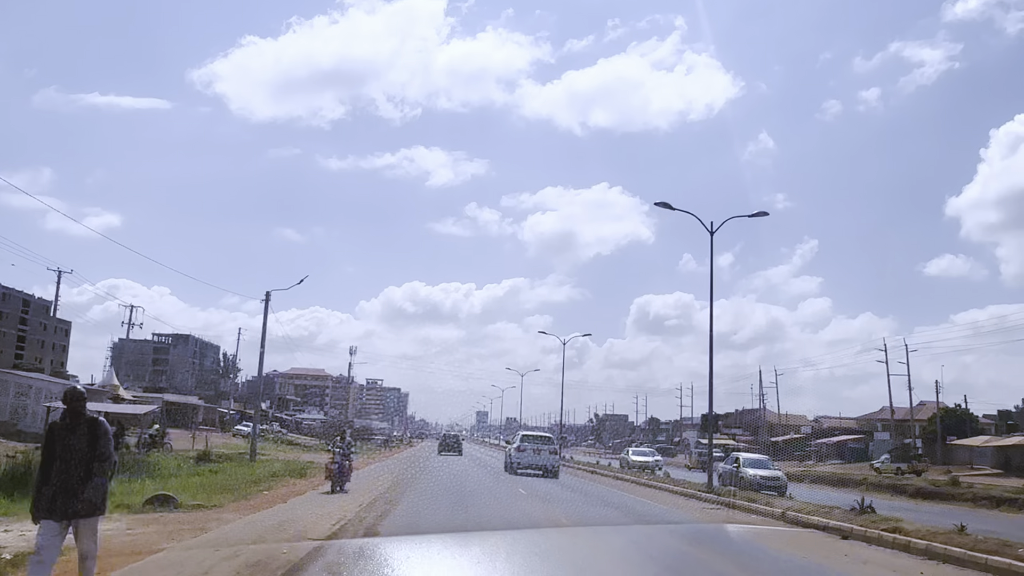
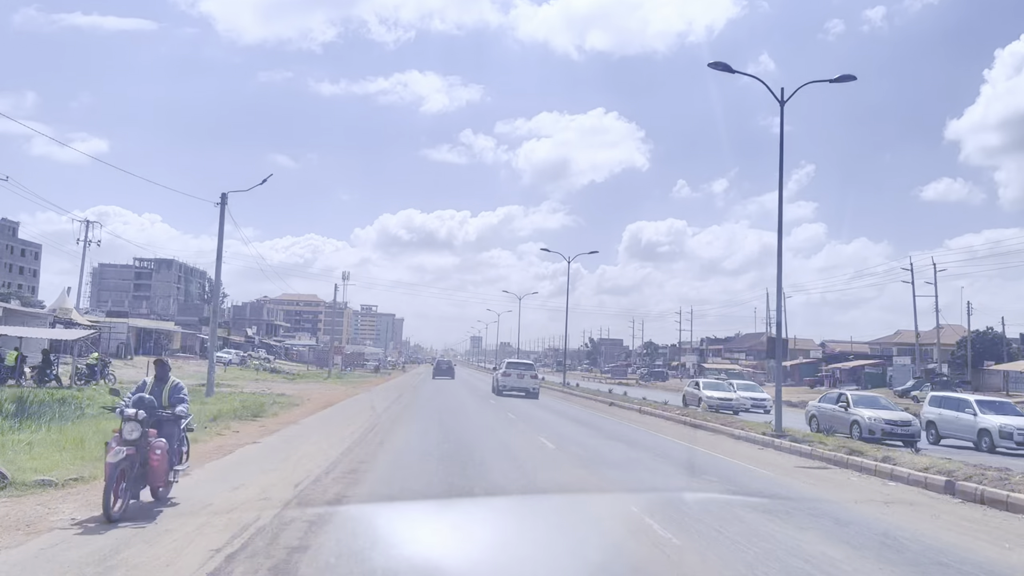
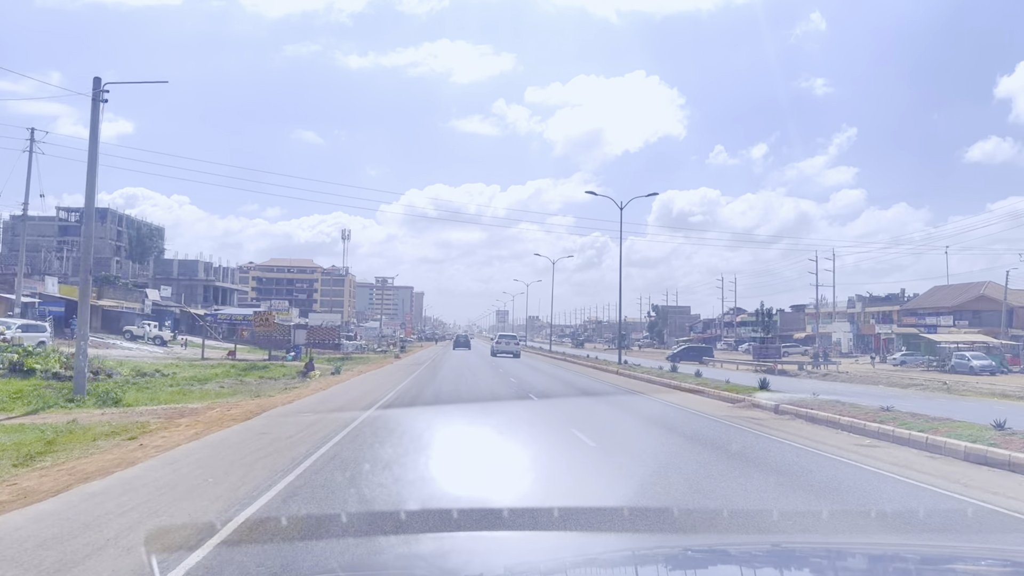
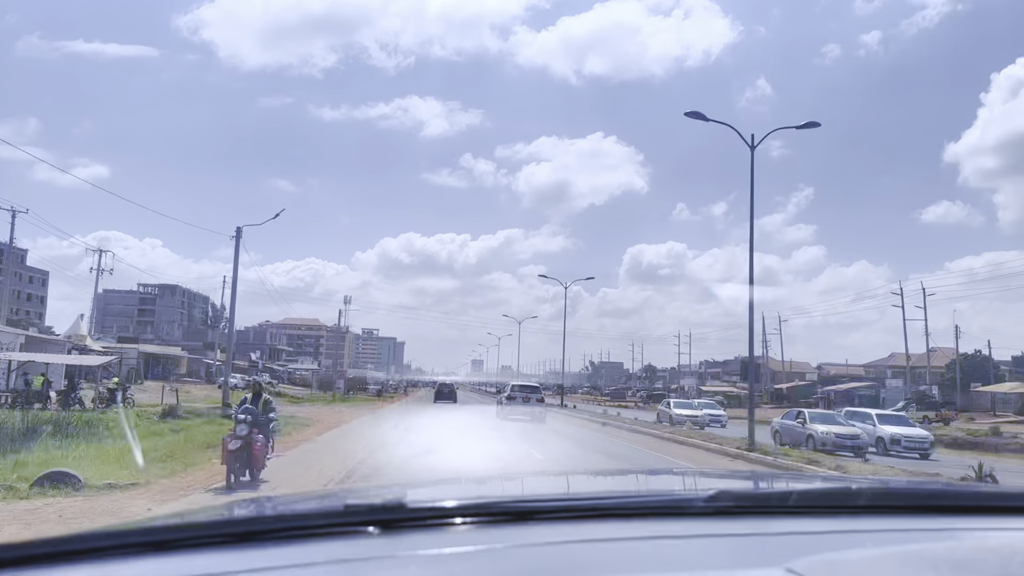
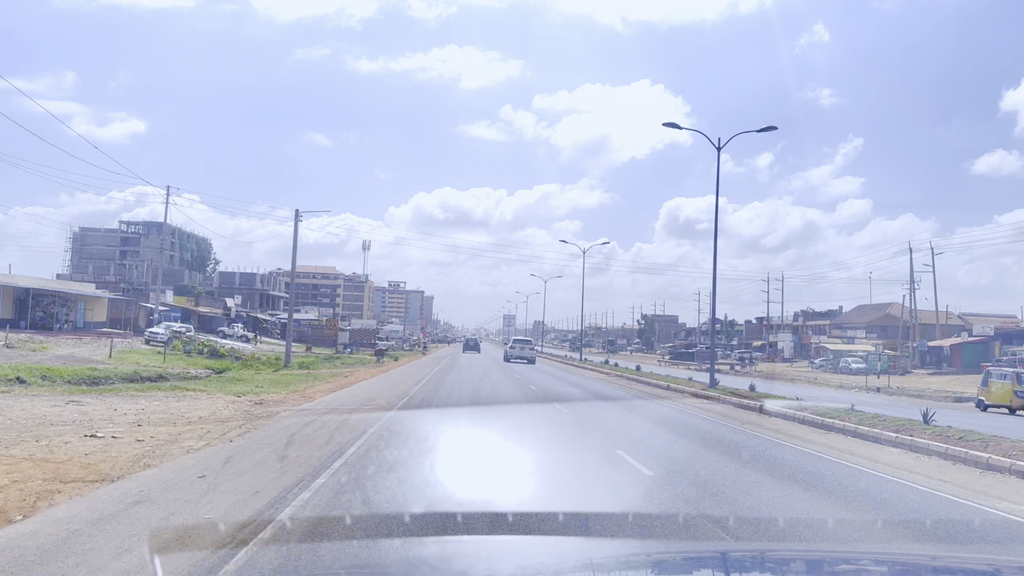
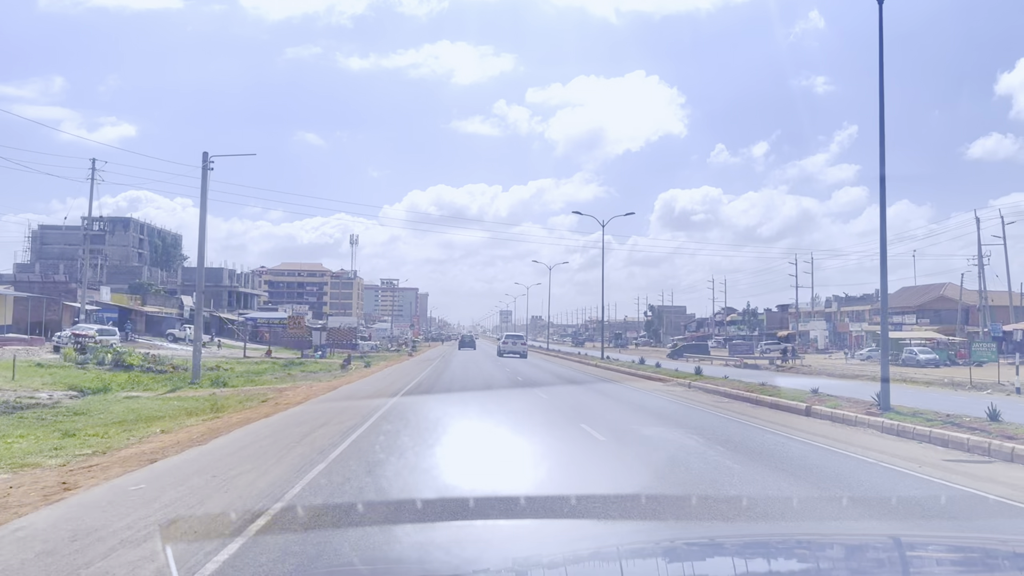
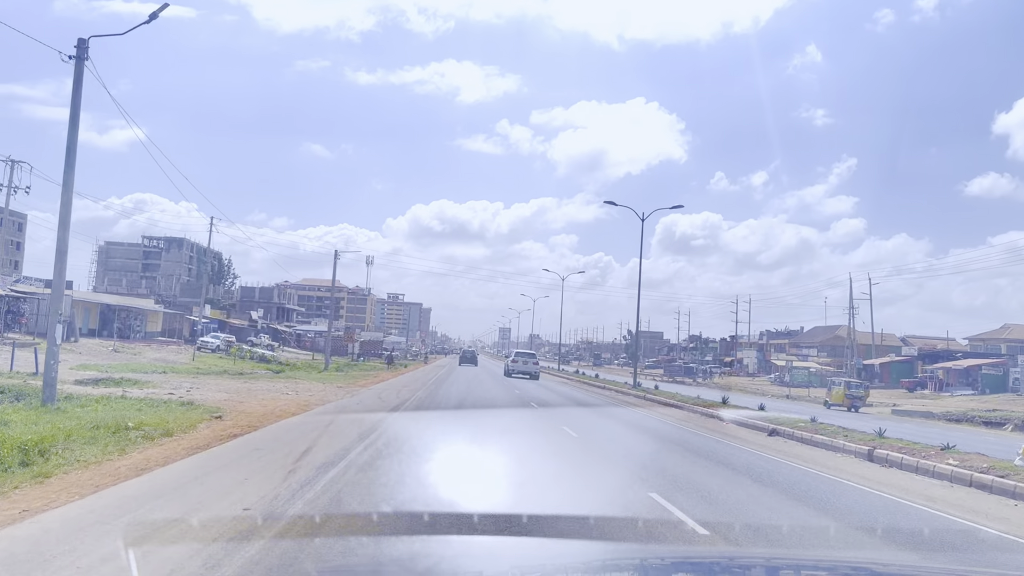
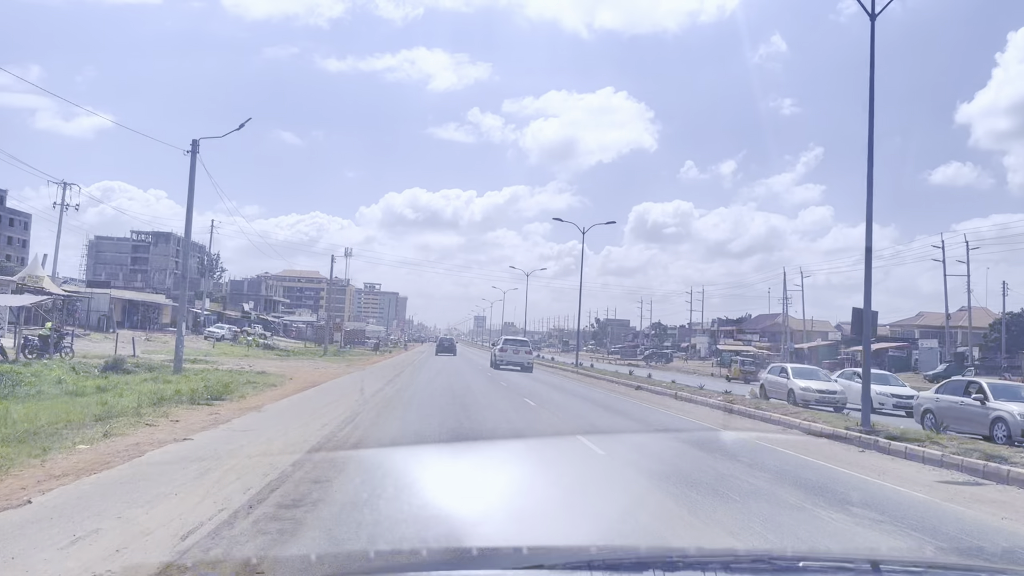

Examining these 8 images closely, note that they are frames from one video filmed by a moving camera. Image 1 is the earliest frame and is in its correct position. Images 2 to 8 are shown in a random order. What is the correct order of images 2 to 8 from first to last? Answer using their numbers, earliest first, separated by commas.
4, 2, 8, 7, 5, 6, 3
